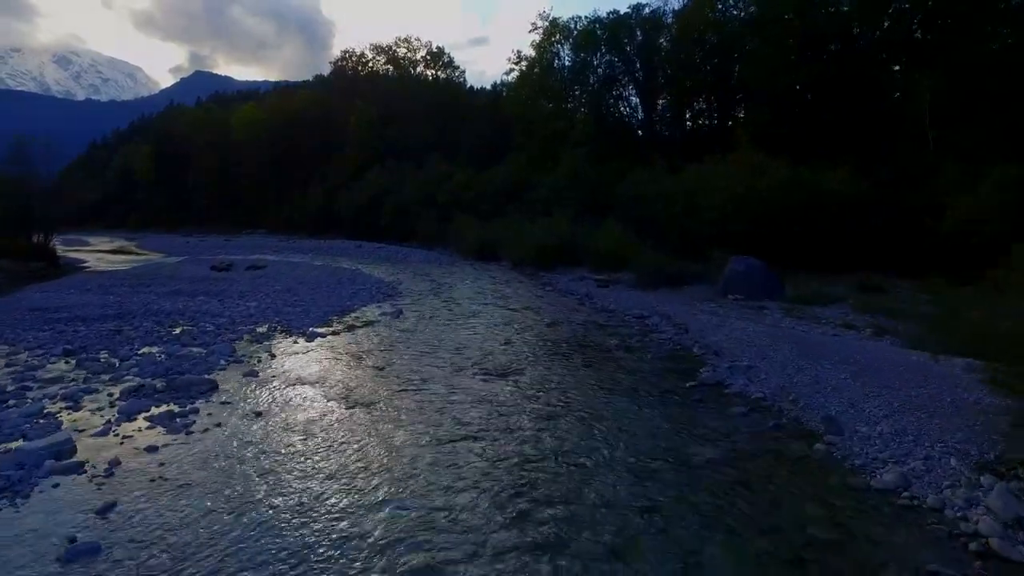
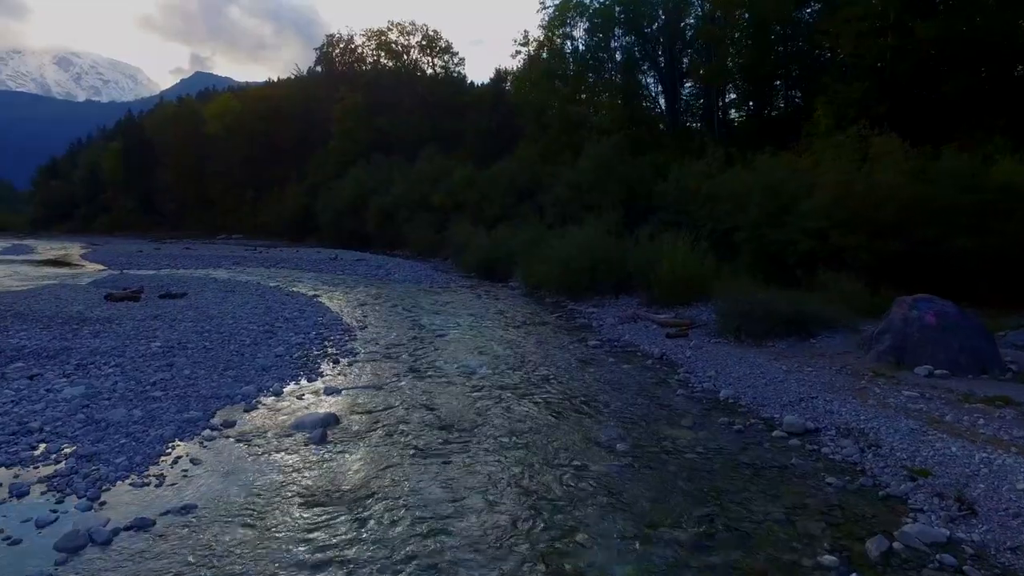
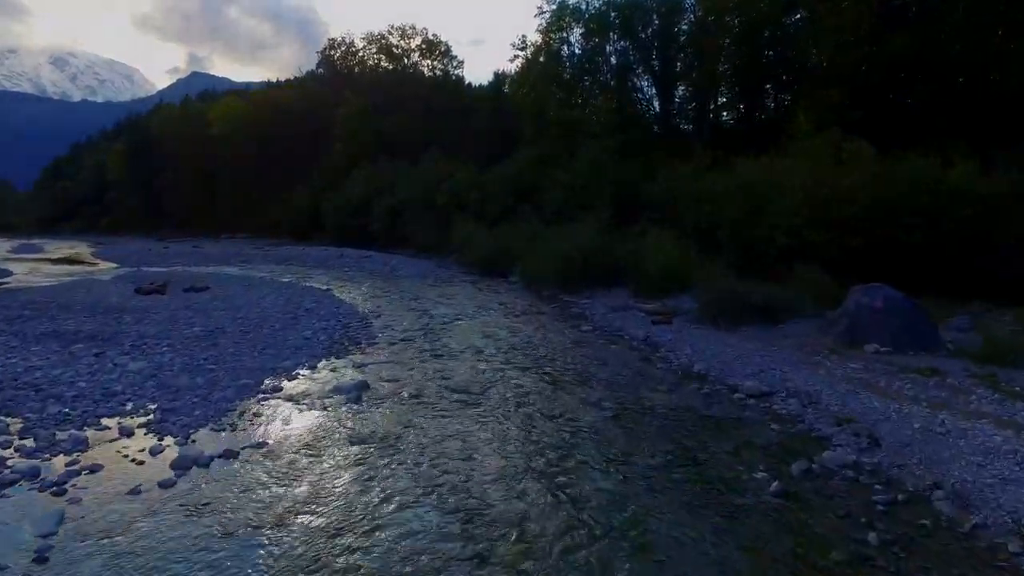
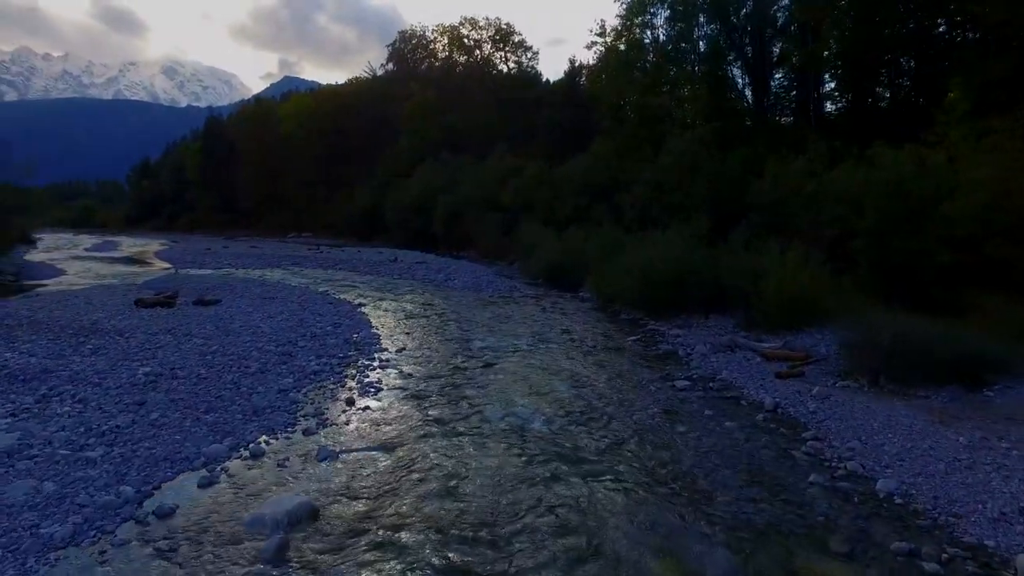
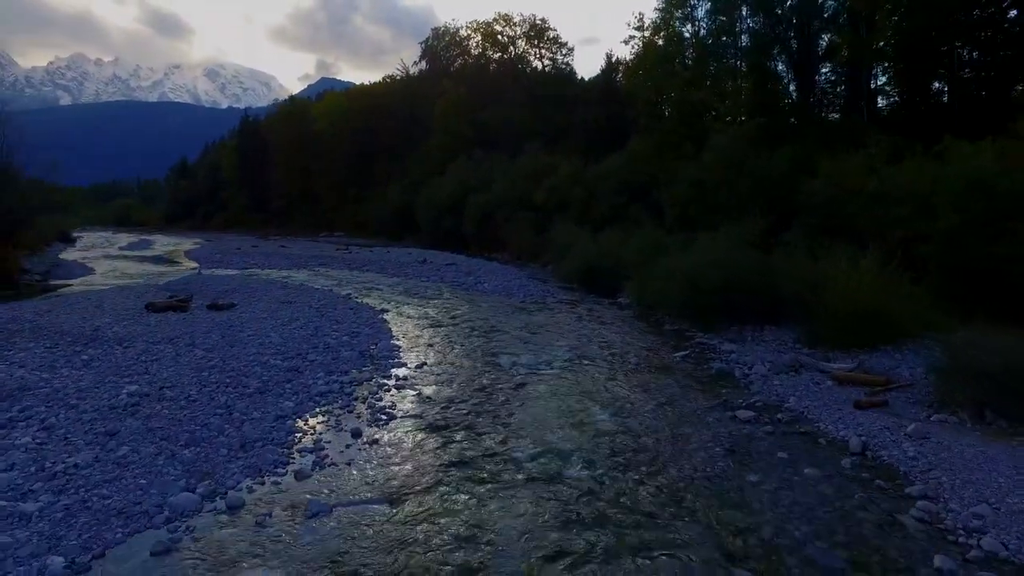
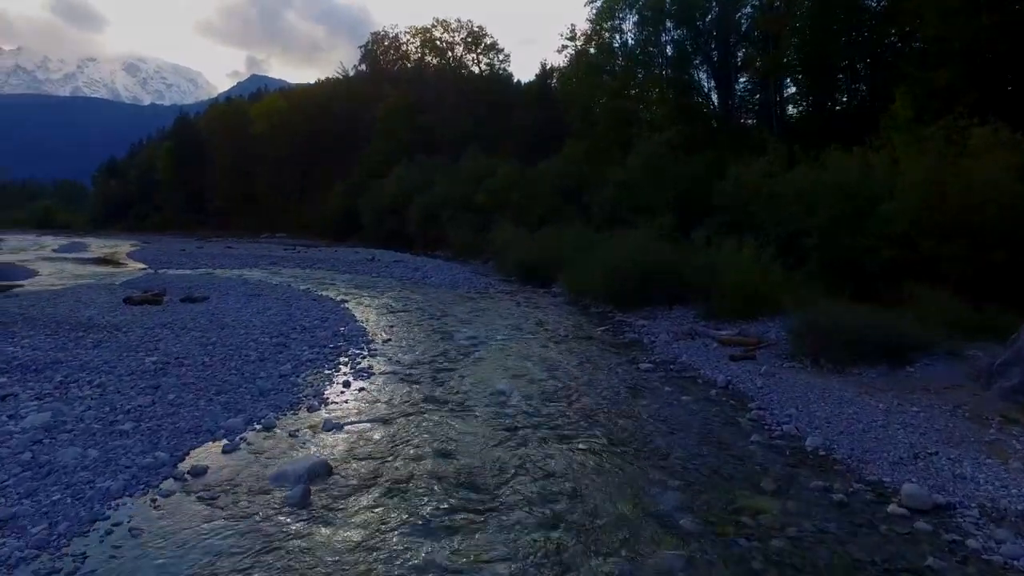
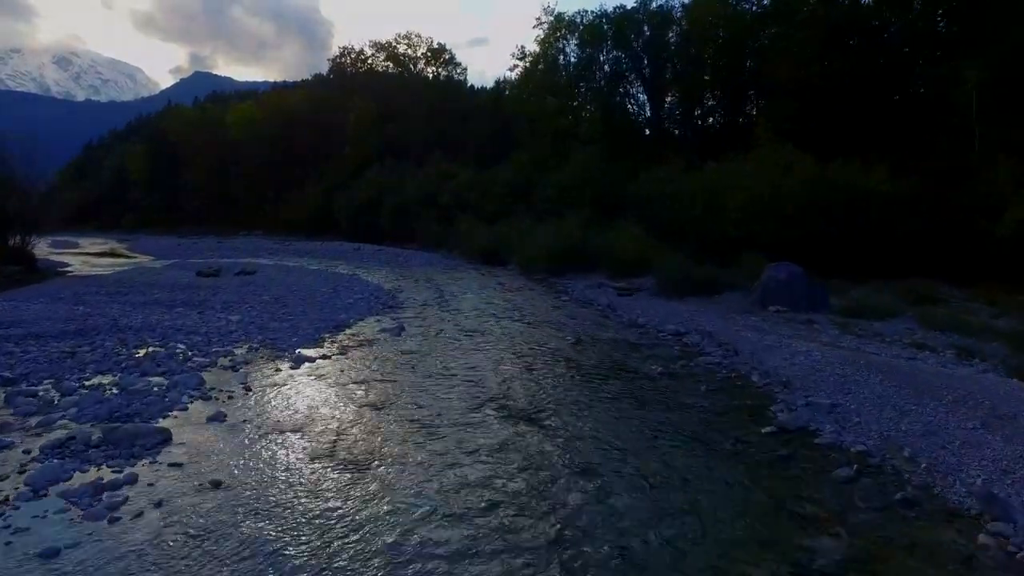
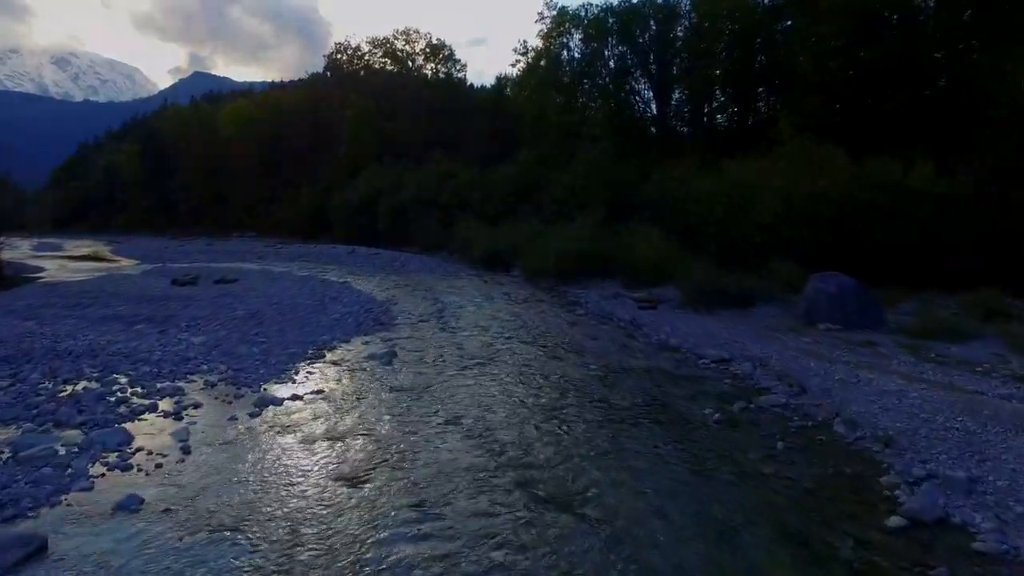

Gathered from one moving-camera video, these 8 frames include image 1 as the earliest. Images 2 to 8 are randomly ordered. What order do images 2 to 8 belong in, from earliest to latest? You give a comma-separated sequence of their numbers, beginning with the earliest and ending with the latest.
7, 8, 3, 2, 6, 4, 5
